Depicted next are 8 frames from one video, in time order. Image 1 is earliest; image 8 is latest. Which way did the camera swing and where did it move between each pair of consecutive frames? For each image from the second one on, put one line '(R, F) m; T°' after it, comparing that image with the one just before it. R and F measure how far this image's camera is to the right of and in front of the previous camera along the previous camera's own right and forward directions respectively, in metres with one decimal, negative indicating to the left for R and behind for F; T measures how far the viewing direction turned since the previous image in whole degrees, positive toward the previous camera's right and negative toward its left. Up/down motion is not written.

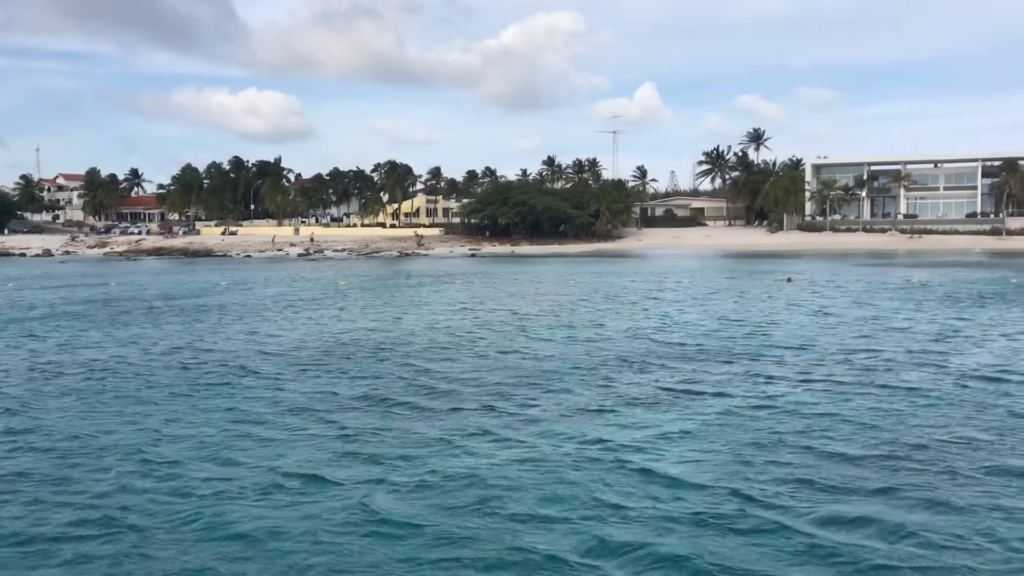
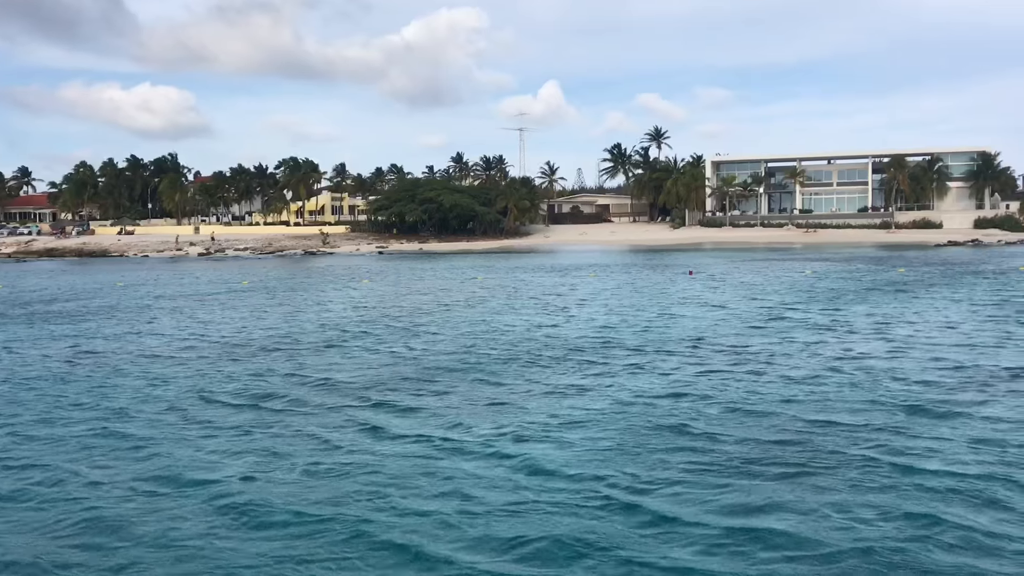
(+0.9, +0.3) m; +5°
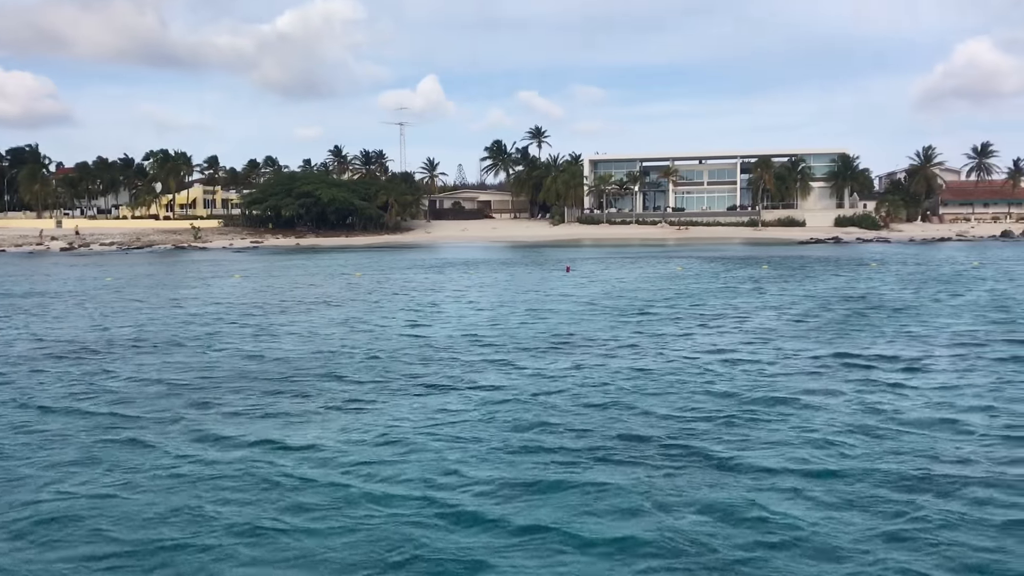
(+0.3, -0.1) m; +7°
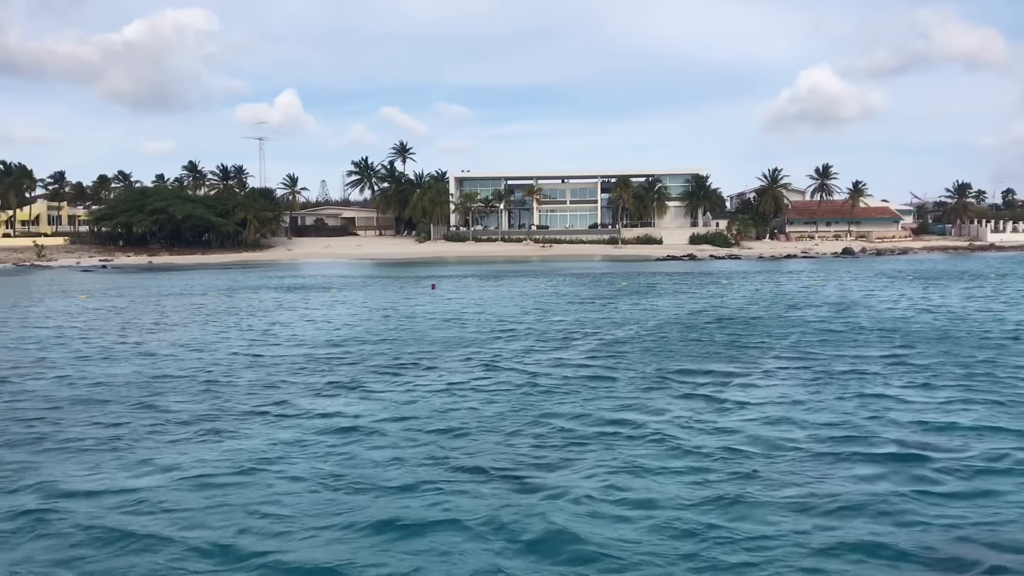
(-0.8, -0.5) m; +8°
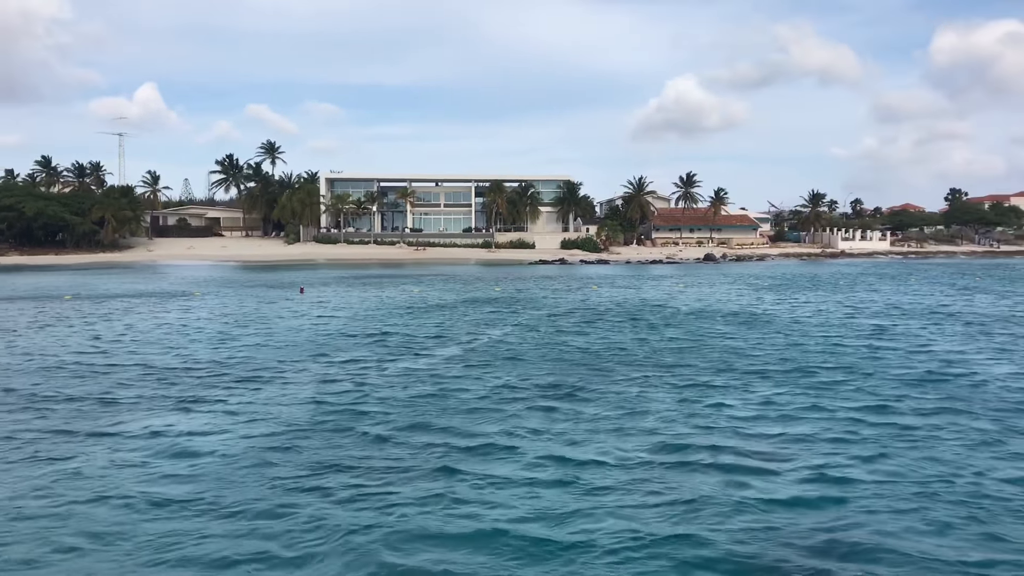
(+0.4, +0.5) m; +7°
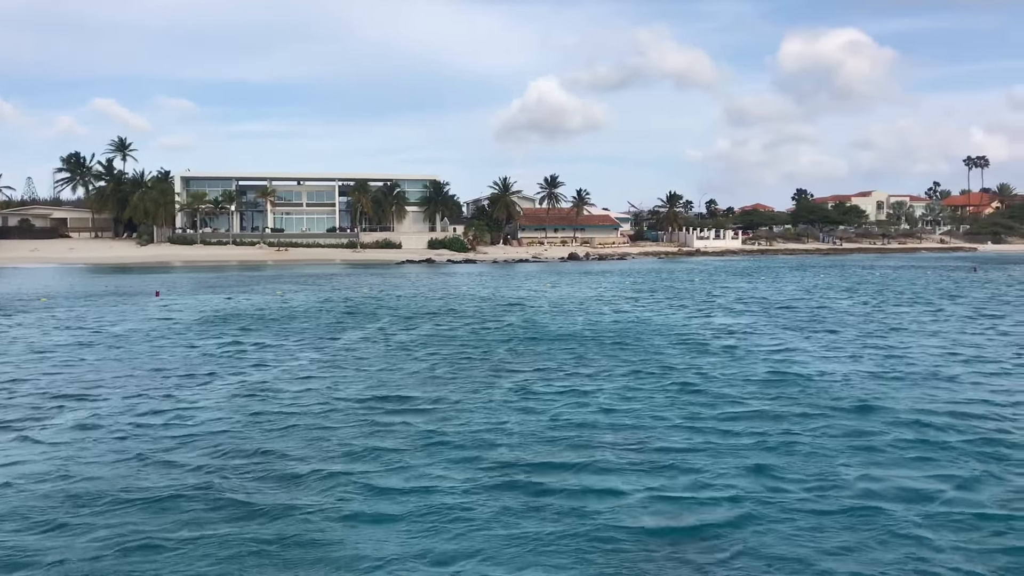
(+0.4, +0.5) m; +8°
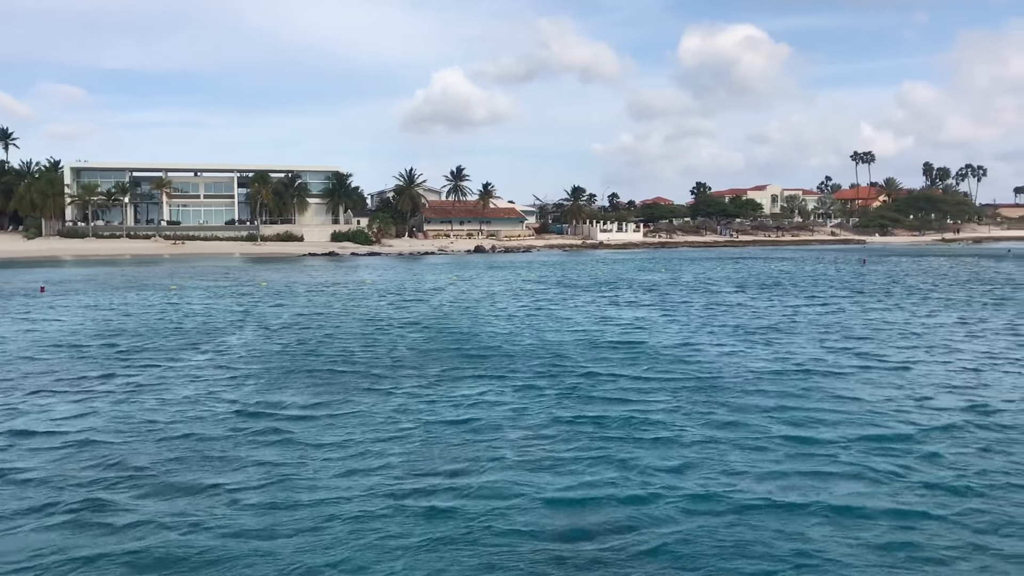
(+0.1, +0.1) m; +6°
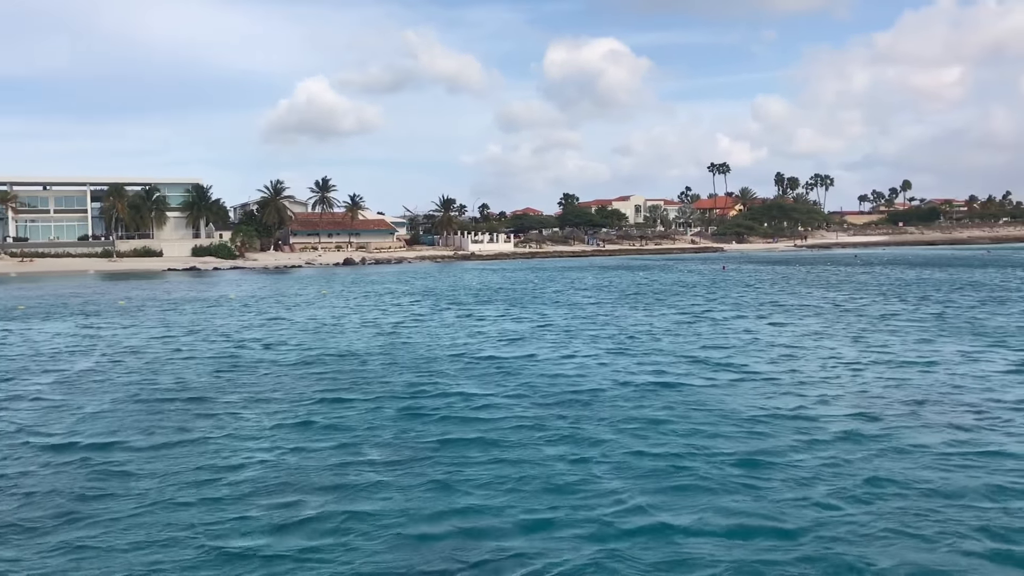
(+0.1, +0.1) m; +8°
